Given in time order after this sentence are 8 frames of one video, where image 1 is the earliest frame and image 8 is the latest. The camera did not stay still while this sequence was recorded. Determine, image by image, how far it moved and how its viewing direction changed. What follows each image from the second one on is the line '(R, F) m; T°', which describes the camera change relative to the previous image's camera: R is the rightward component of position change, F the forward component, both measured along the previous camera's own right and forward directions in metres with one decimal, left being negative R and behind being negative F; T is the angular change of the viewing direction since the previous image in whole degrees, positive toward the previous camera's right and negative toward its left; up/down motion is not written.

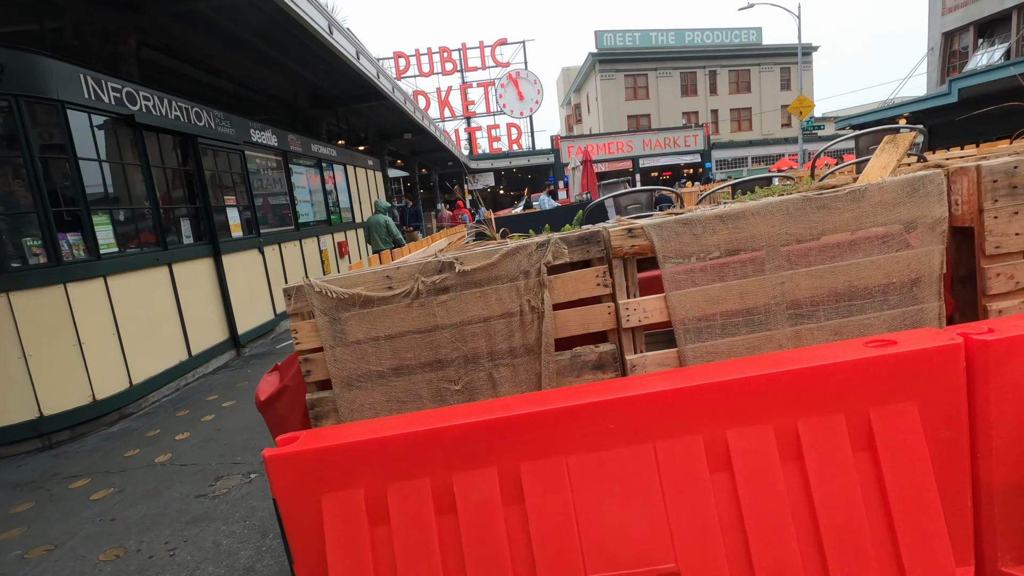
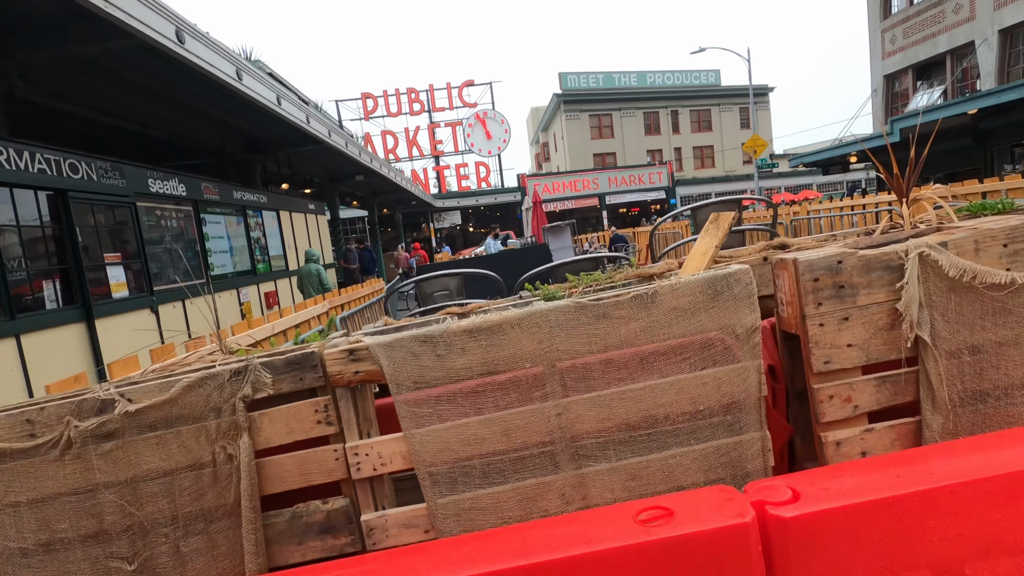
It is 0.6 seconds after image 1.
(+0.7, +0.4) m; +2°
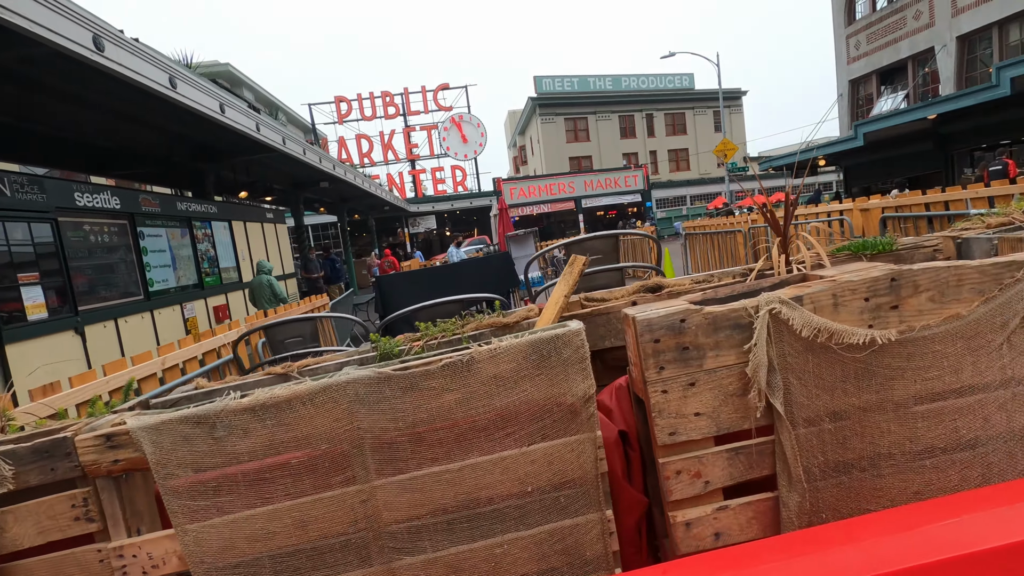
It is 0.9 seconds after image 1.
(+0.4, +0.2) m; +2°
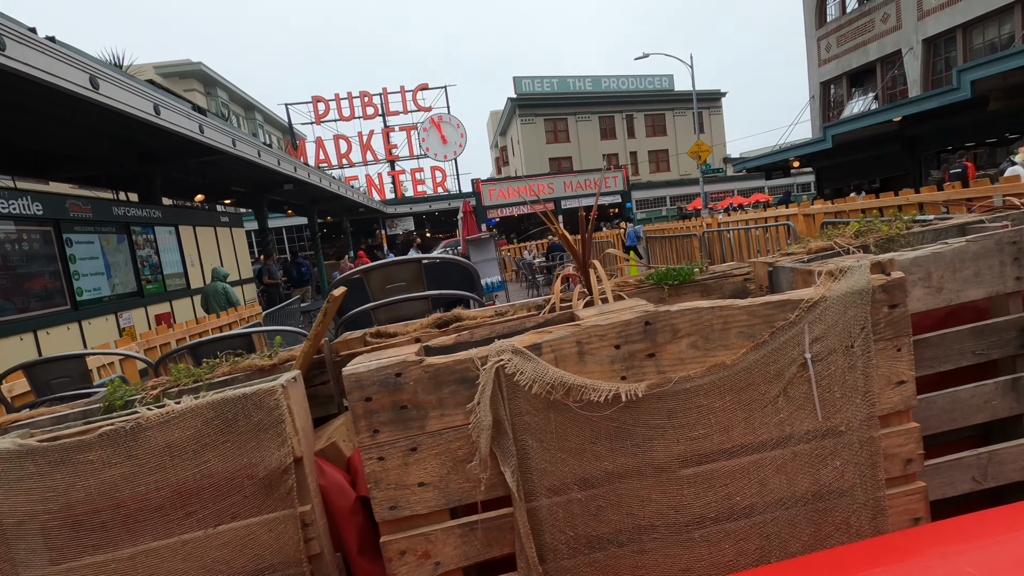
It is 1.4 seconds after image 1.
(+0.5, +0.2) m; +1°
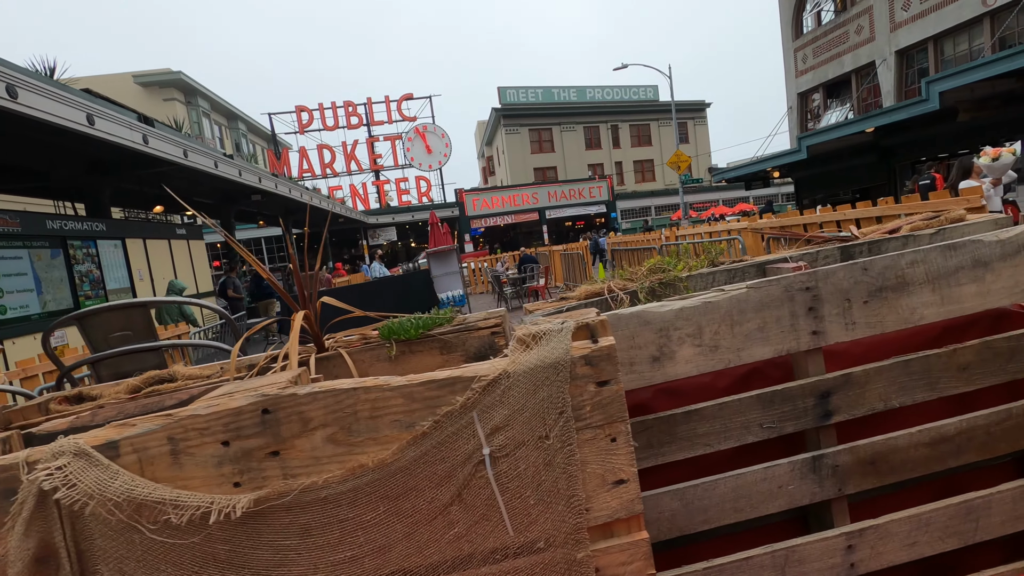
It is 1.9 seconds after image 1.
(+0.6, +0.2) m; +1°
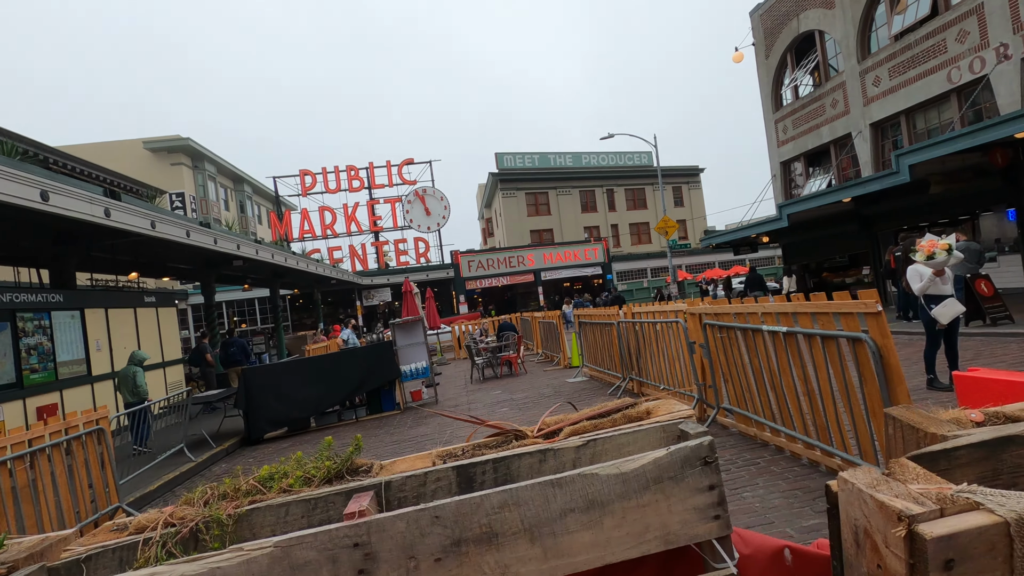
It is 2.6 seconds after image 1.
(+0.8, +0.2) m; -1°
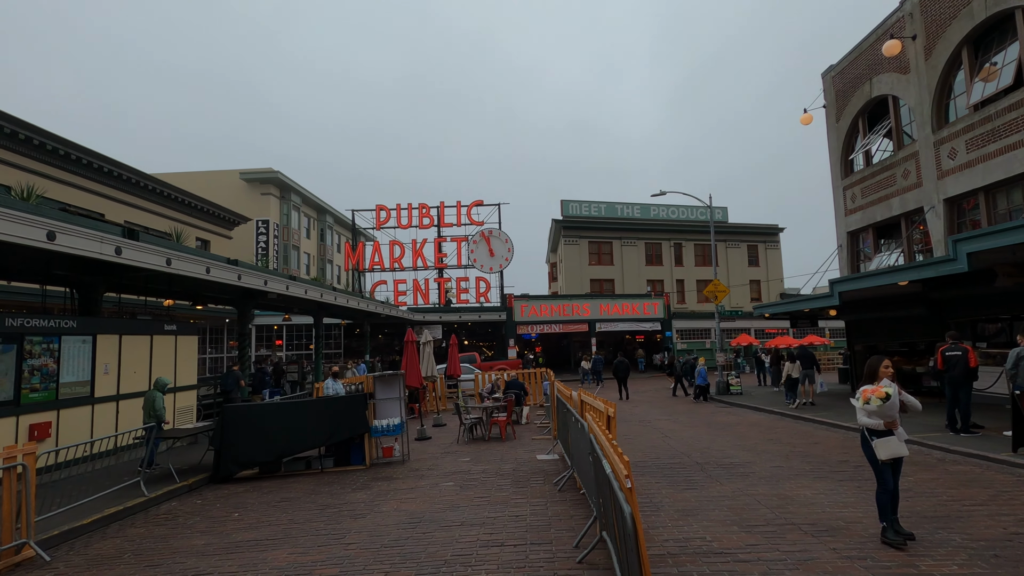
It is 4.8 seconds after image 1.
(+1.8, +0.4) m; -9°
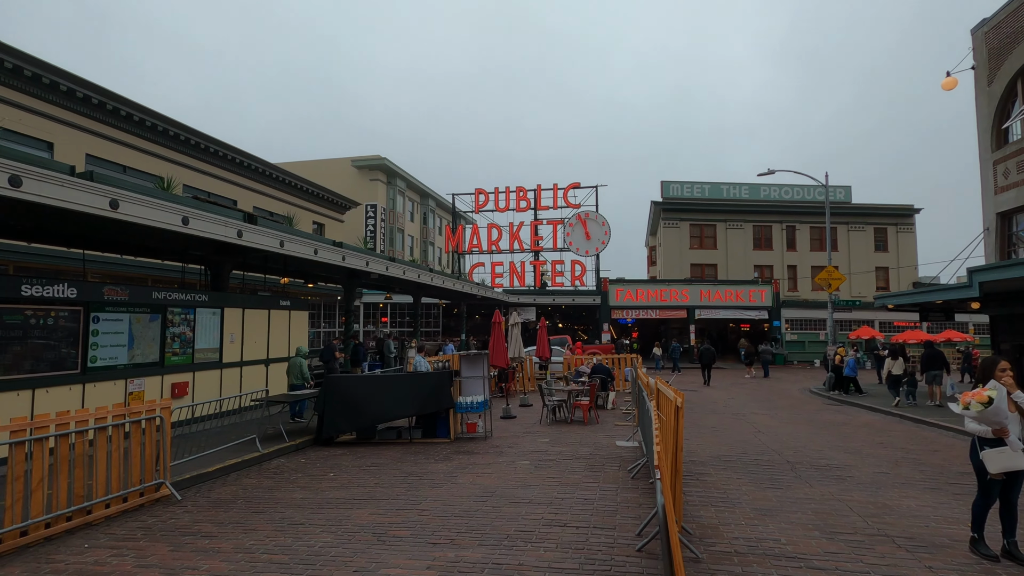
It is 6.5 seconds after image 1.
(+0.3, 0.0) m; -11°
